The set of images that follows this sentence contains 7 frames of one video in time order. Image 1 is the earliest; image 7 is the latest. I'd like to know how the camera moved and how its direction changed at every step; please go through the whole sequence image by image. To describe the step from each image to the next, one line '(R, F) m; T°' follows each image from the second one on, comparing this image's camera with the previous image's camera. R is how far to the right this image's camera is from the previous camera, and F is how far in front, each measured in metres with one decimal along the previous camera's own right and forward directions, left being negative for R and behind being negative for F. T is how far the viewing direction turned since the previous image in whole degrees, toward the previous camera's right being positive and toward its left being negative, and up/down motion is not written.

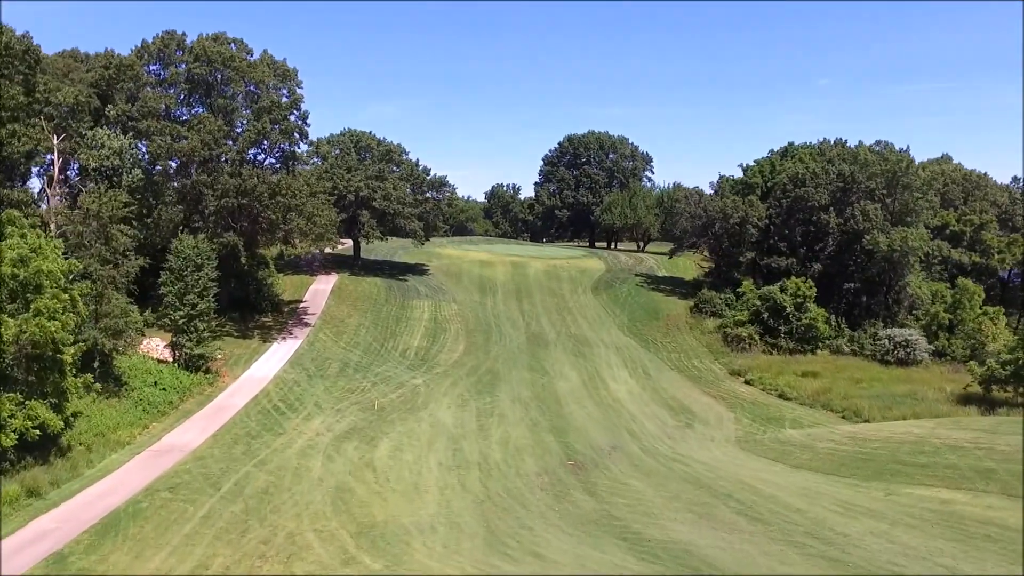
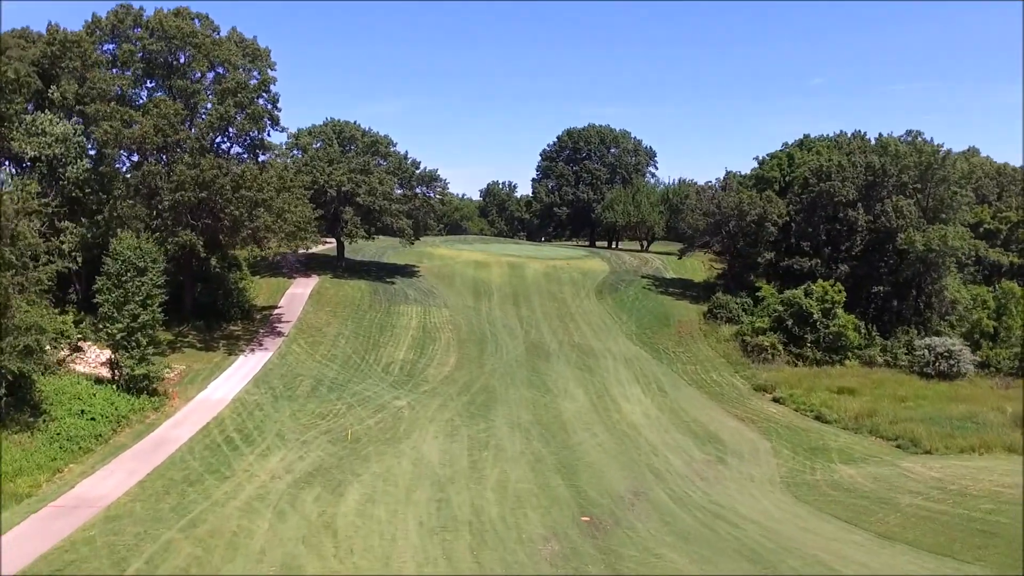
(-0.1, +3.2) m; 0°
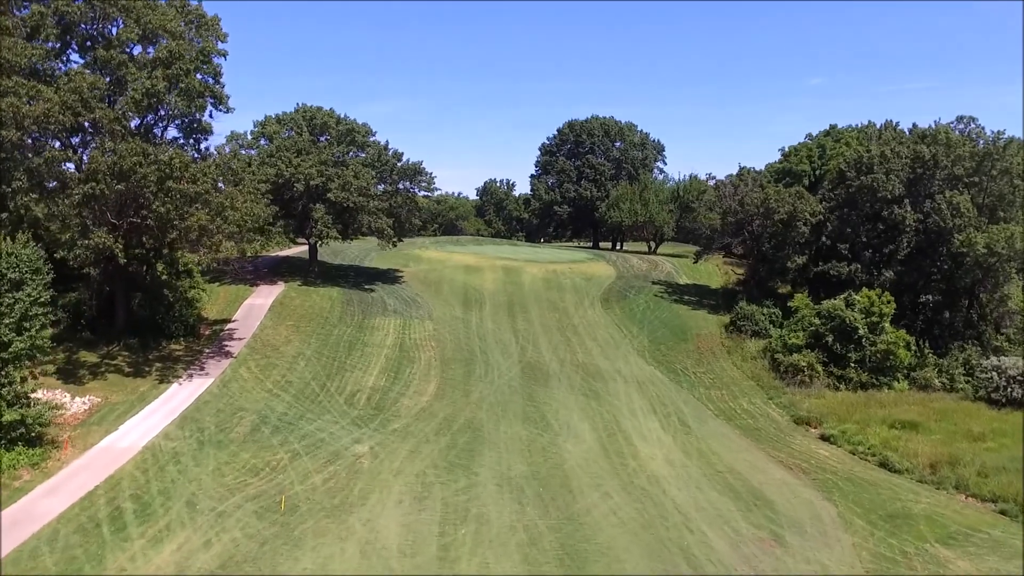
(+0.2, +4.3) m; 0°
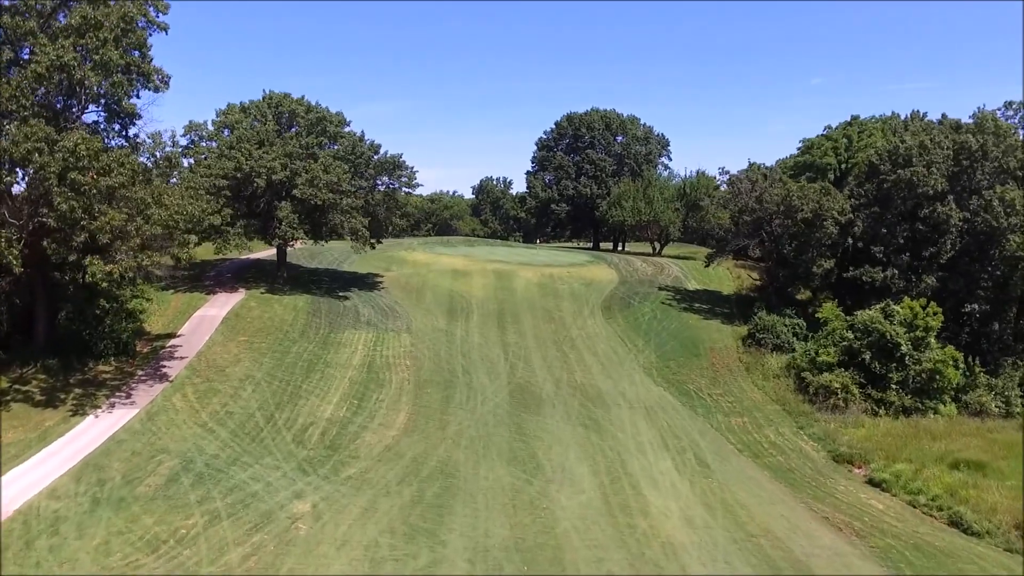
(+0.4, +3.4) m; 0°
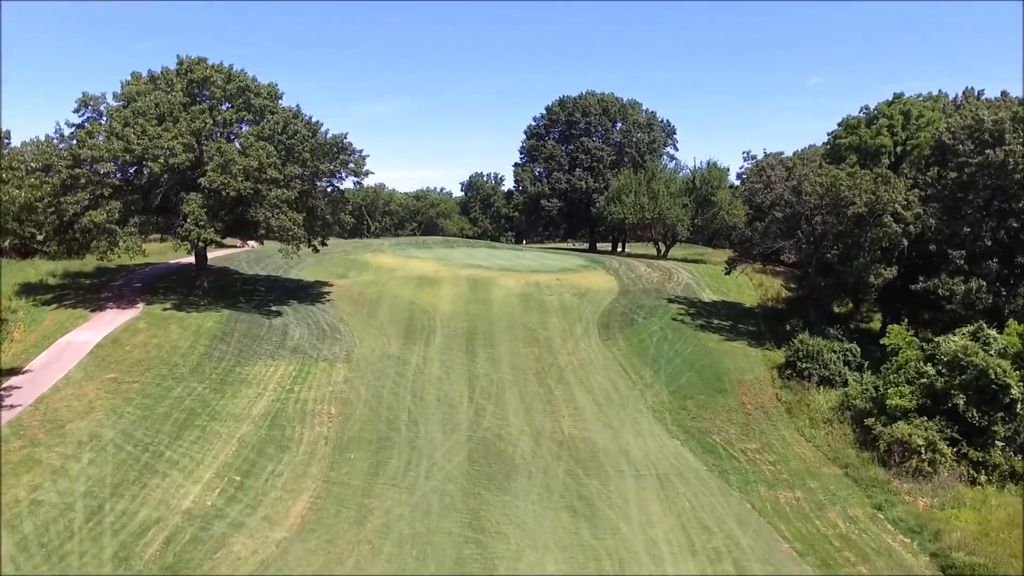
(+0.8, +5.9) m; 0°
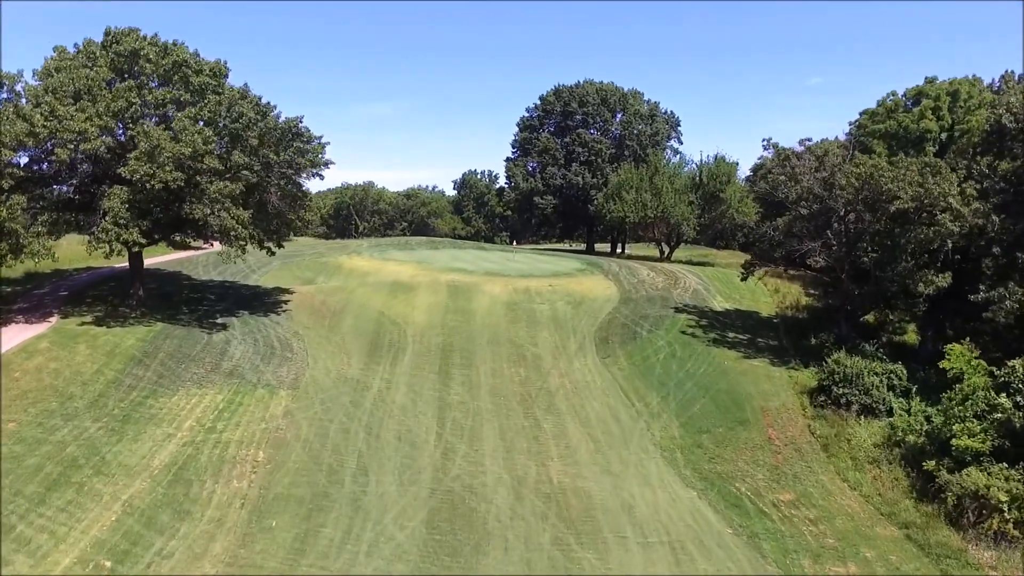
(+0.4, +3.3) m; 0°
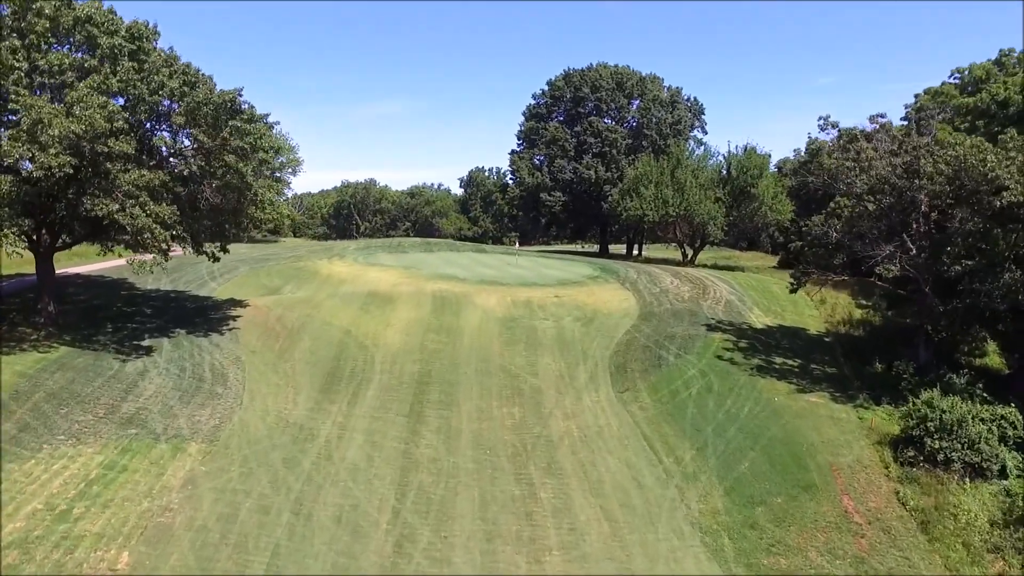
(+0.4, +4.1) m; -1°
